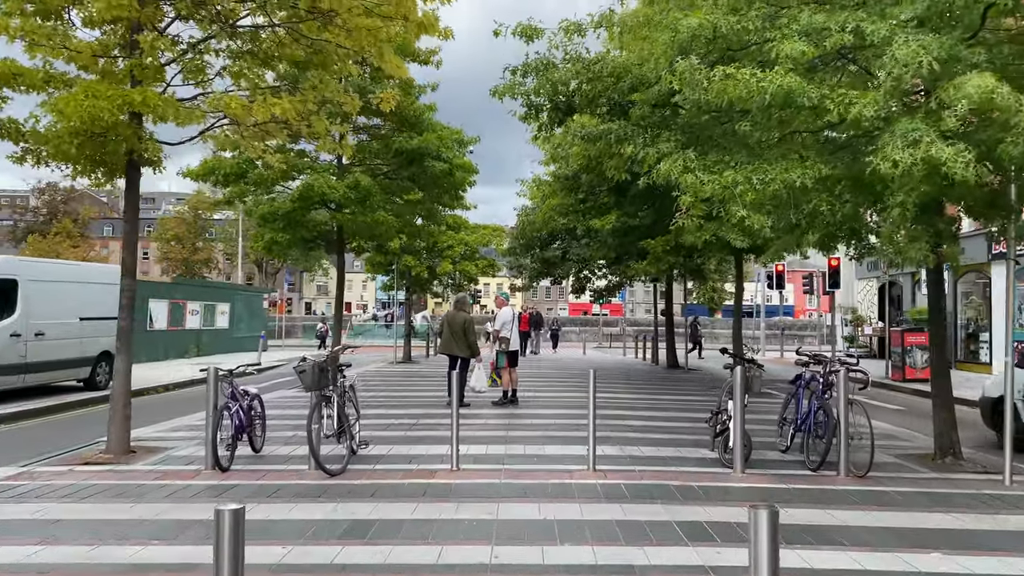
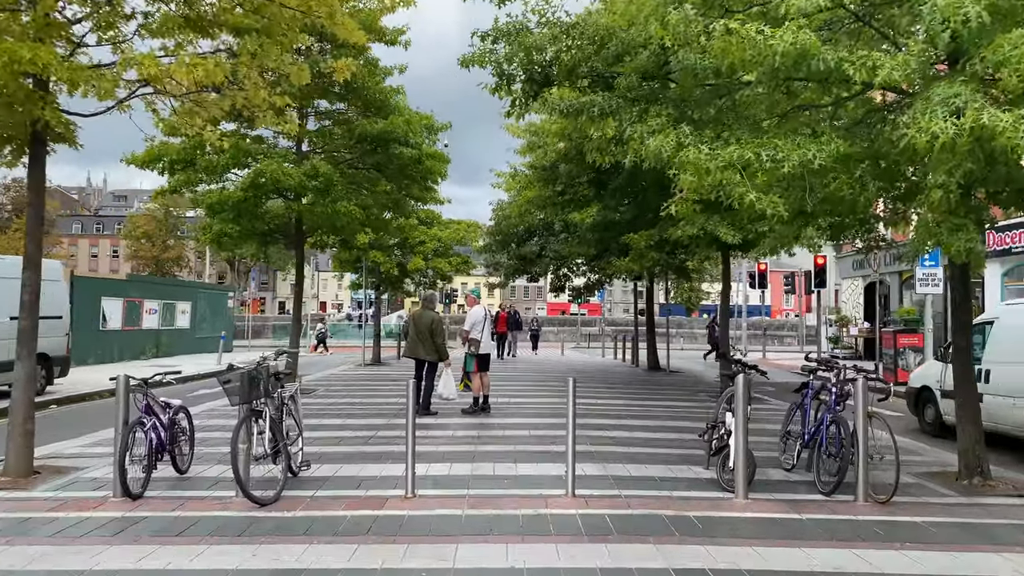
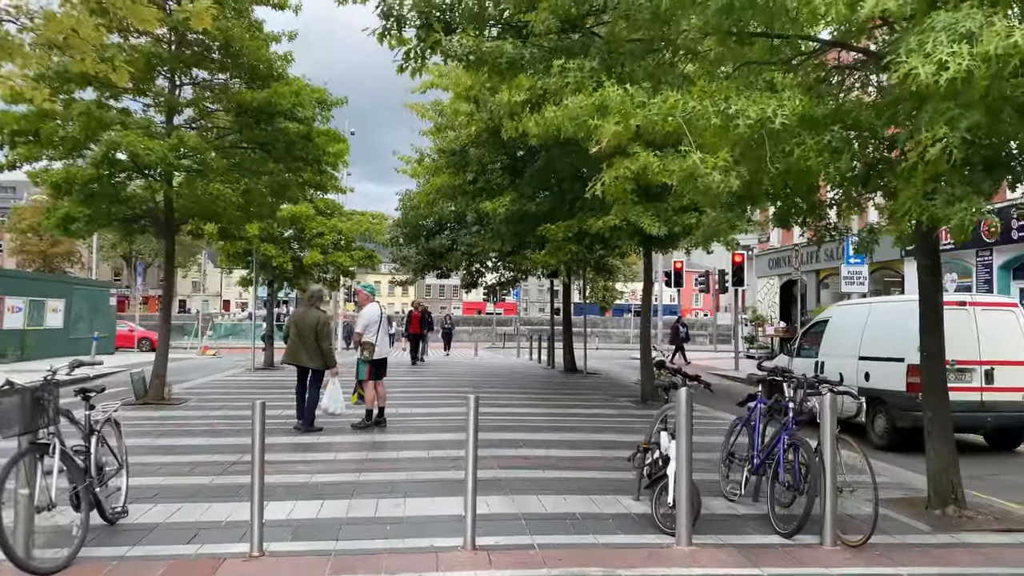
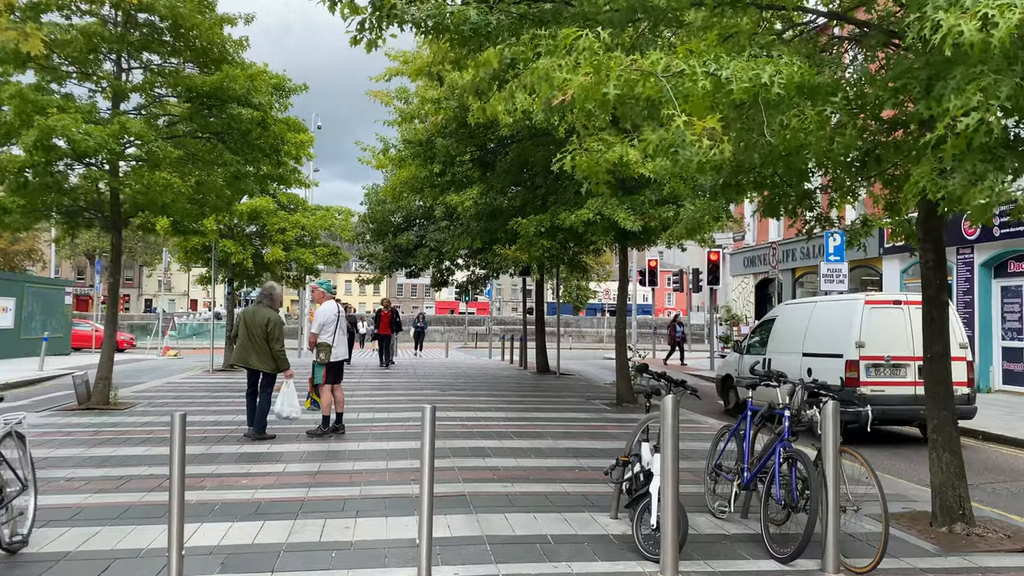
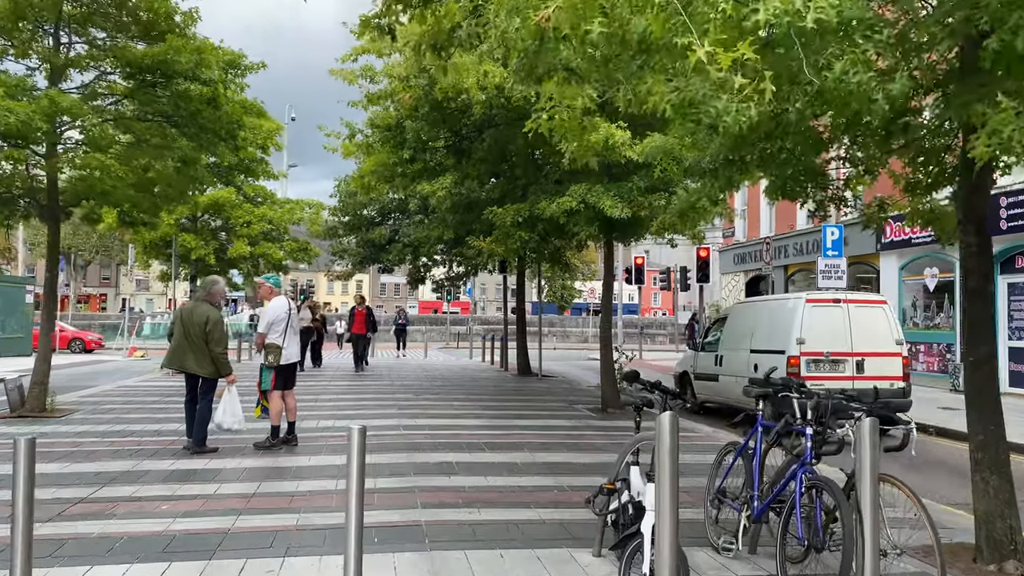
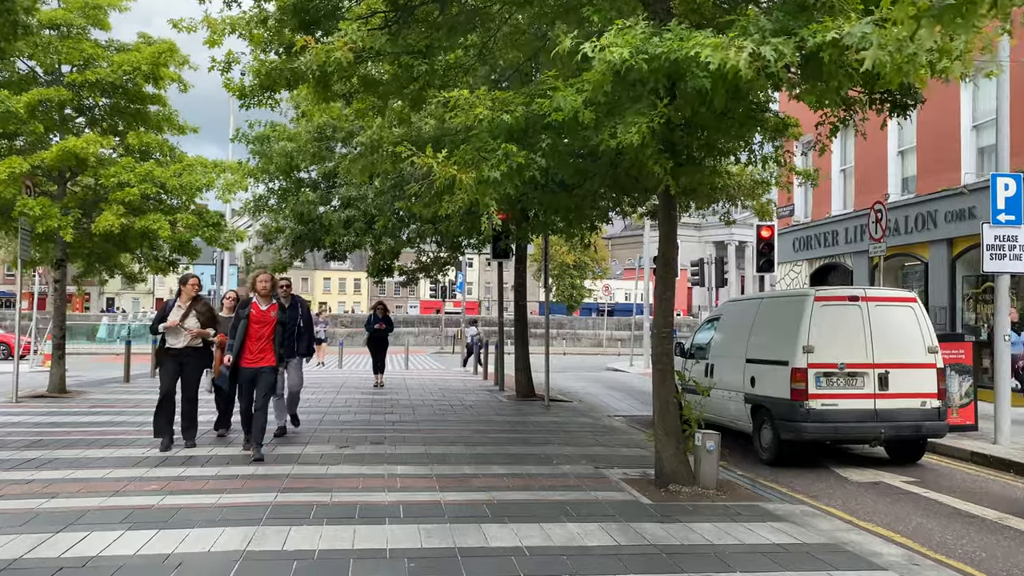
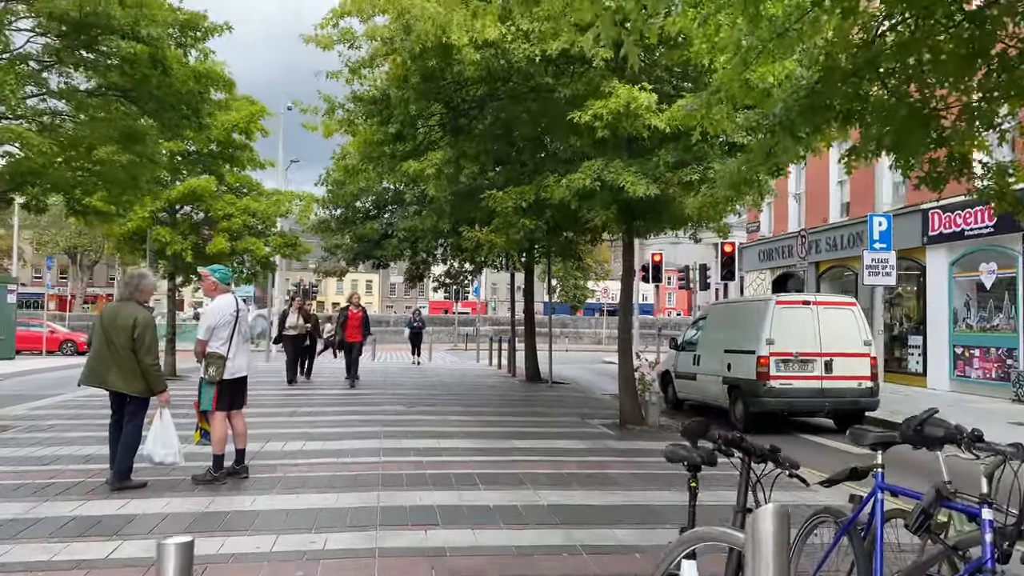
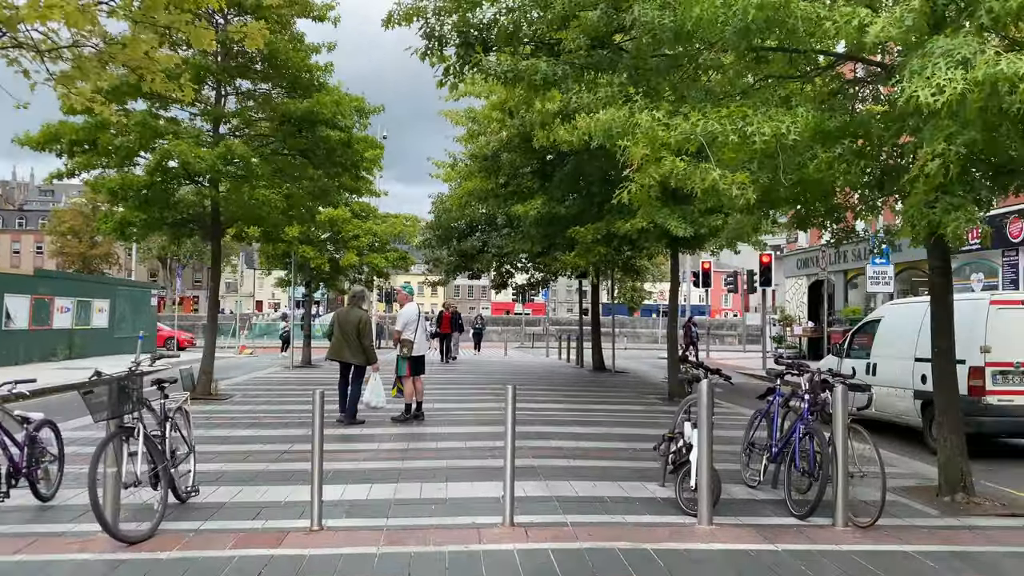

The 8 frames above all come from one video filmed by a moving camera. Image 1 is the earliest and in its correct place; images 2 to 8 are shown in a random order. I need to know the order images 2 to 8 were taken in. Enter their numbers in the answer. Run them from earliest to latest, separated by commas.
2, 8, 3, 4, 5, 7, 6
